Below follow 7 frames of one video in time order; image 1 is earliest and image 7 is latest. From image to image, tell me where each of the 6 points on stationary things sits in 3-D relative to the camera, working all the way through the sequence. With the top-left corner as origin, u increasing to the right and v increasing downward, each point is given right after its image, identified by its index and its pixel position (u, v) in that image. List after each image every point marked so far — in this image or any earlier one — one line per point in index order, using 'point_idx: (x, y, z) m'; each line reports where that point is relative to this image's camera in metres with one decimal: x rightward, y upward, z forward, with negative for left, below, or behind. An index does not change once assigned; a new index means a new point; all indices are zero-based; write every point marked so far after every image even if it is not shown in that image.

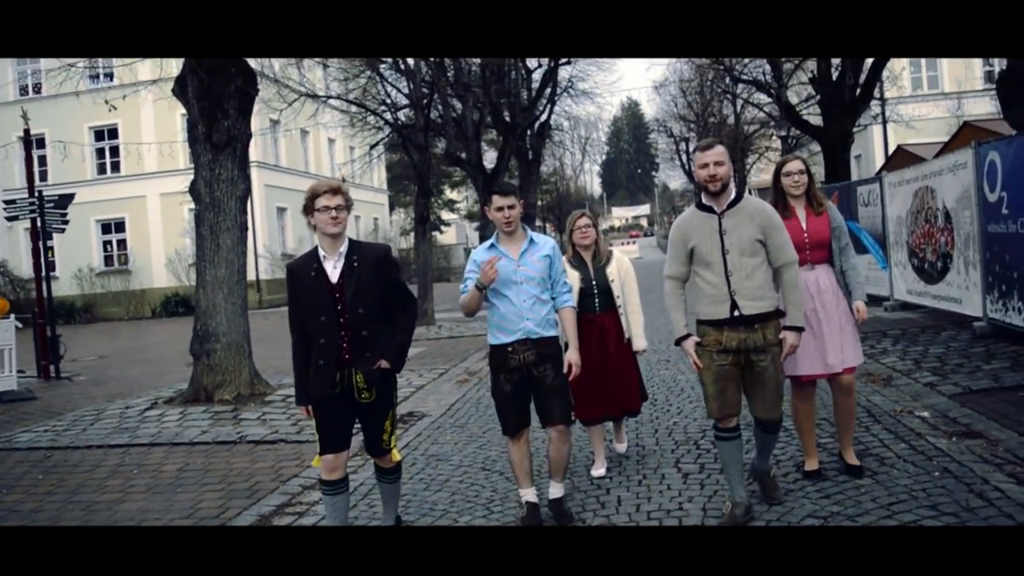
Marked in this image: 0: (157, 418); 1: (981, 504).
0: (-3.4, -1.2, +9.1) m
1: (+2.1, -1.0, +4.4) m
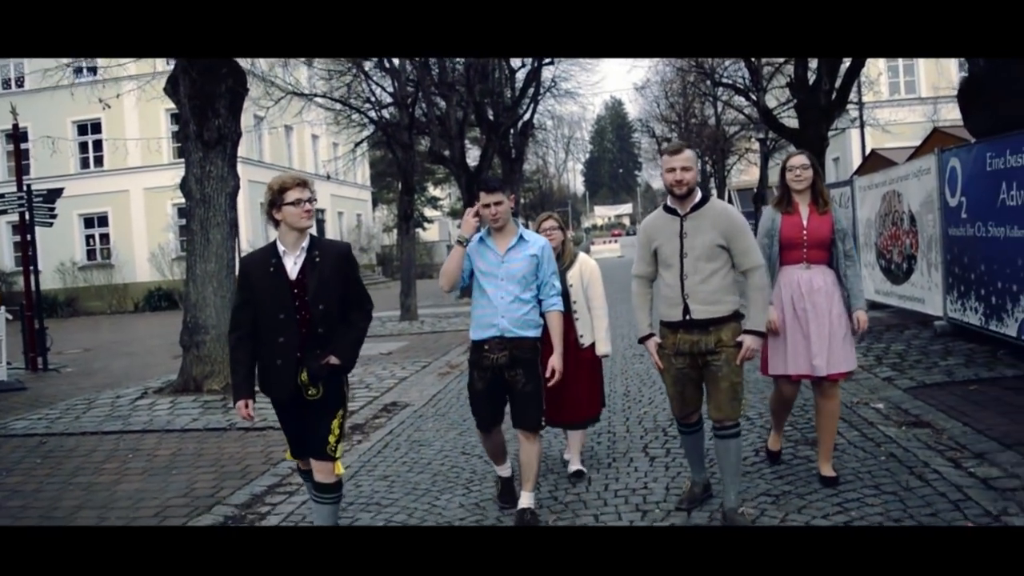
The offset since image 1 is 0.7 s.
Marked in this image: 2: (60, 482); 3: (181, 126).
0: (-3.6, -1.2, +9.4) m
1: (+2.0, -1.0, +4.8) m
2: (-3.1, -1.3, +6.6) m
3: (-3.4, +1.7, +9.9) m
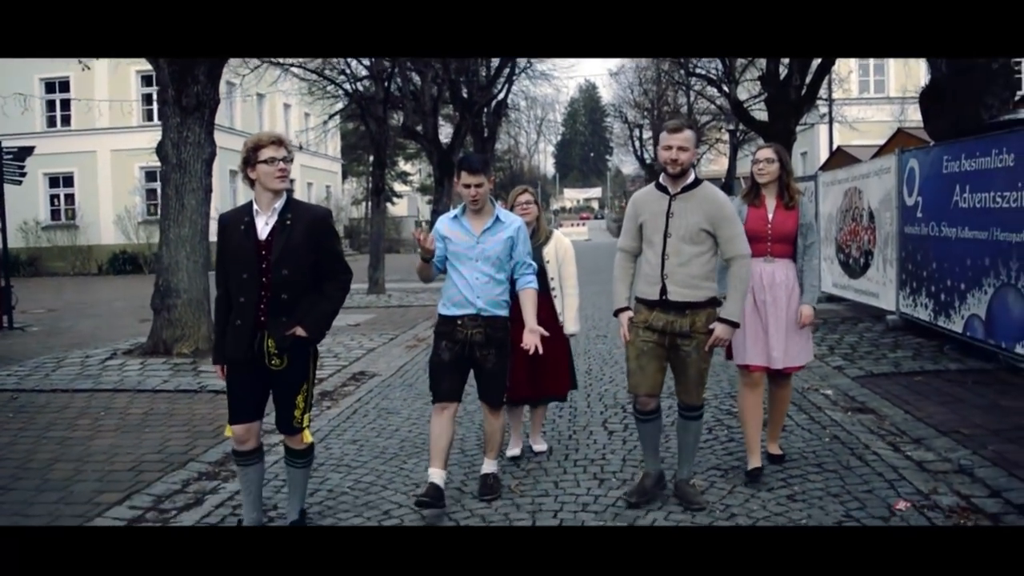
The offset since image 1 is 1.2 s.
0: (-3.9, -0.8, +9.5) m
1: (+1.8, -0.9, +5.1) m
2: (-3.3, -1.0, +6.7) m
3: (-3.7, +2.1, +10.0) m
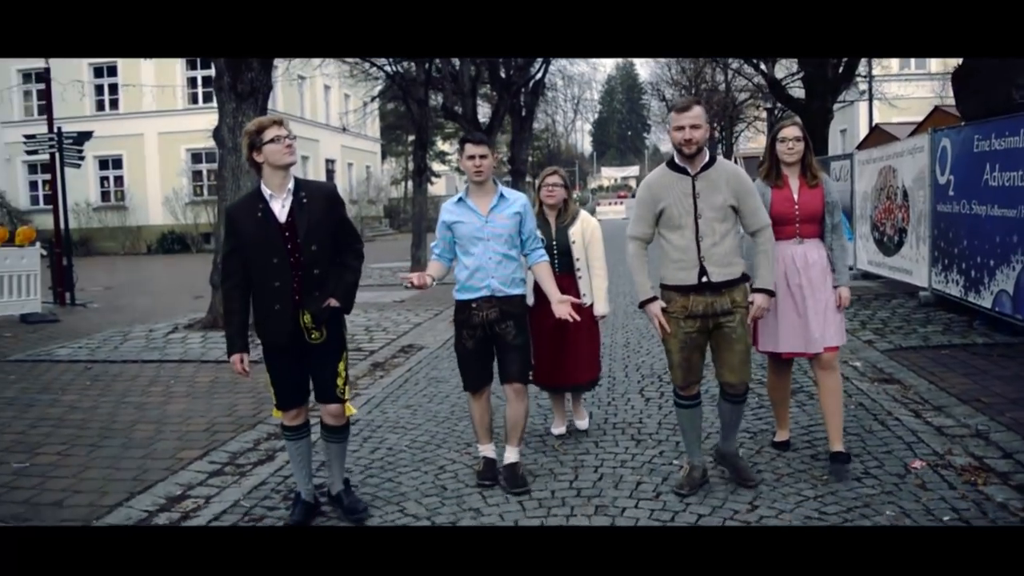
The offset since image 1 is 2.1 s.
0: (-3.5, -0.6, +10.1) m
1: (+2.1, -0.8, +5.4) m
2: (-3.0, -0.9, +7.3) m
3: (-3.2, +2.3, +10.5) m
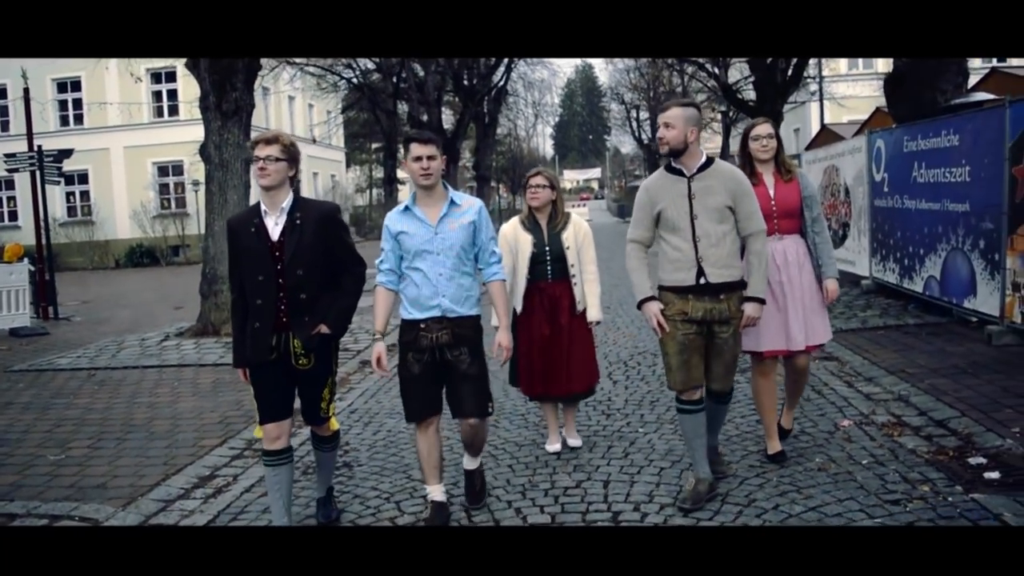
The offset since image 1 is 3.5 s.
0: (-3.7, -0.7, +10.7) m
1: (+2.0, -0.7, +6.3) m
2: (-3.2, -0.9, +7.9) m
3: (-3.6, +2.2, +11.1) m
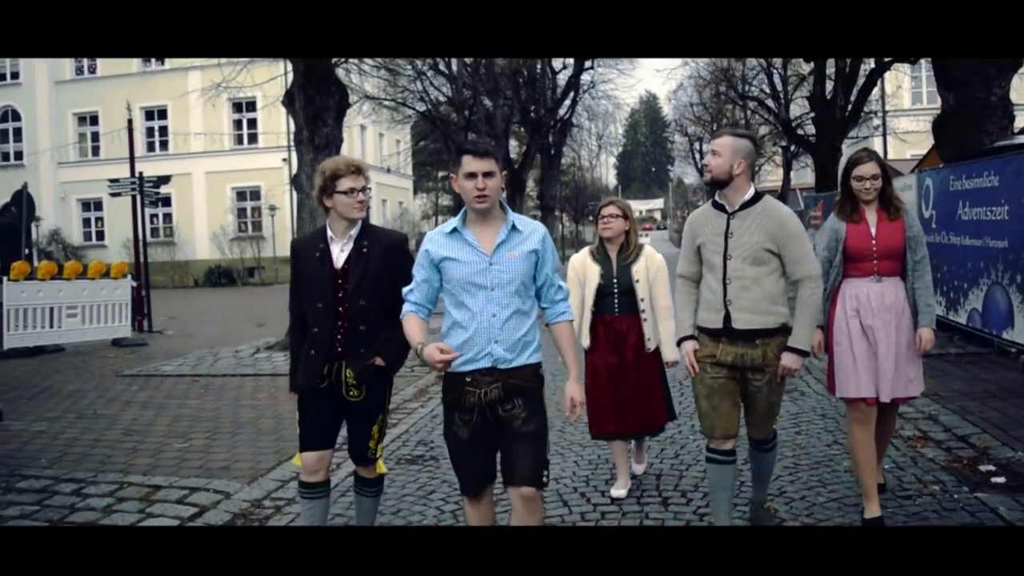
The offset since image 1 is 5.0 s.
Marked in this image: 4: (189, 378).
0: (-3.0, -0.9, +11.7) m
1: (+2.5, -0.9, +6.9) m
2: (-2.6, -1.1, +8.9) m
3: (-2.8, +2.0, +12.2) m
4: (-3.5, -1.0, +10.6) m
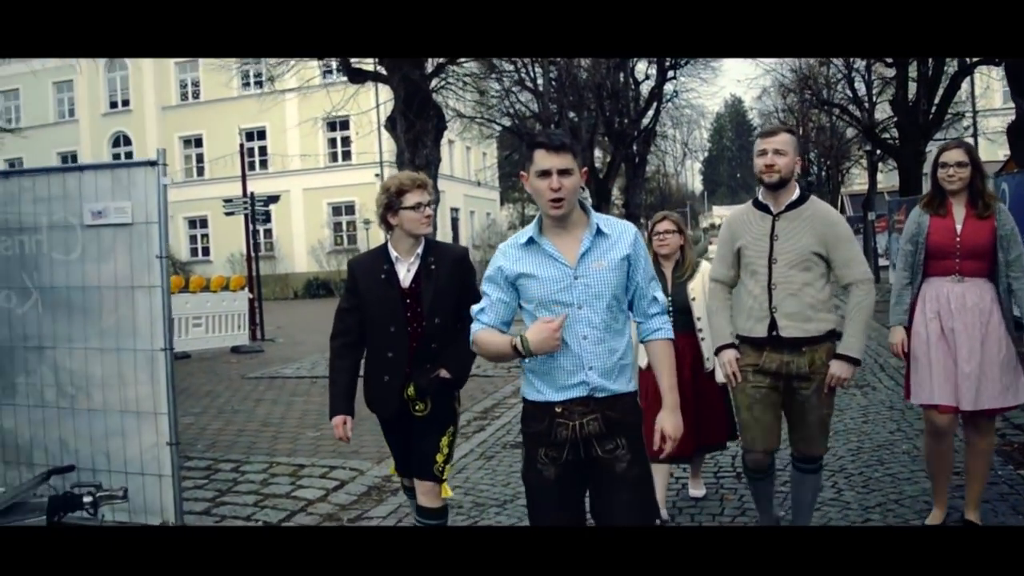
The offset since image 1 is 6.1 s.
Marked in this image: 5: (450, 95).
0: (-1.8, -1.0, +12.8) m
1: (+3.2, -0.9, +7.5) m
2: (-1.7, -1.2, +9.9) m
3: (-1.6, +1.8, +13.3) m
4: (-2.5, -1.1, +11.7) m
5: (-1.1, +3.3, +16.6) m
